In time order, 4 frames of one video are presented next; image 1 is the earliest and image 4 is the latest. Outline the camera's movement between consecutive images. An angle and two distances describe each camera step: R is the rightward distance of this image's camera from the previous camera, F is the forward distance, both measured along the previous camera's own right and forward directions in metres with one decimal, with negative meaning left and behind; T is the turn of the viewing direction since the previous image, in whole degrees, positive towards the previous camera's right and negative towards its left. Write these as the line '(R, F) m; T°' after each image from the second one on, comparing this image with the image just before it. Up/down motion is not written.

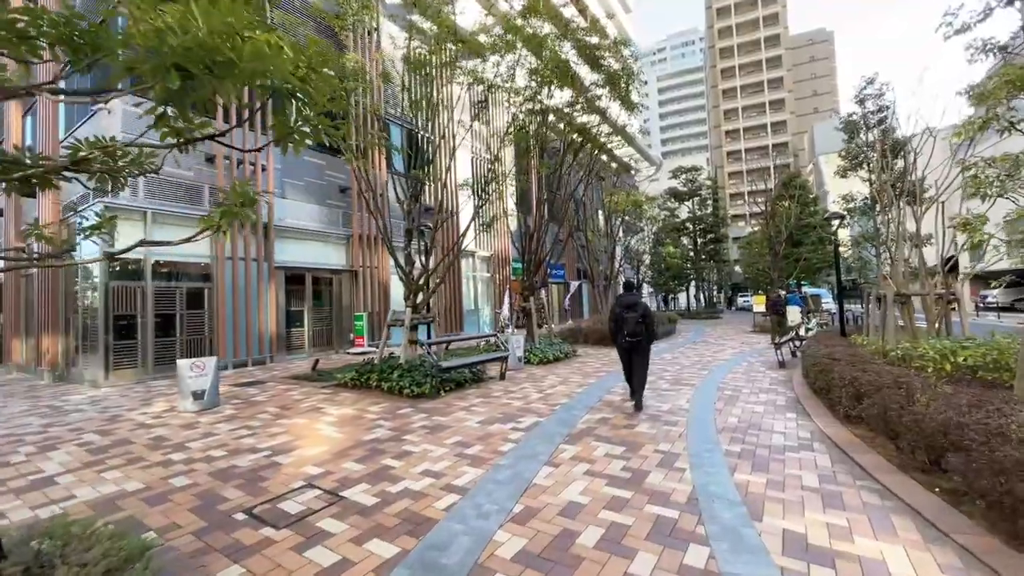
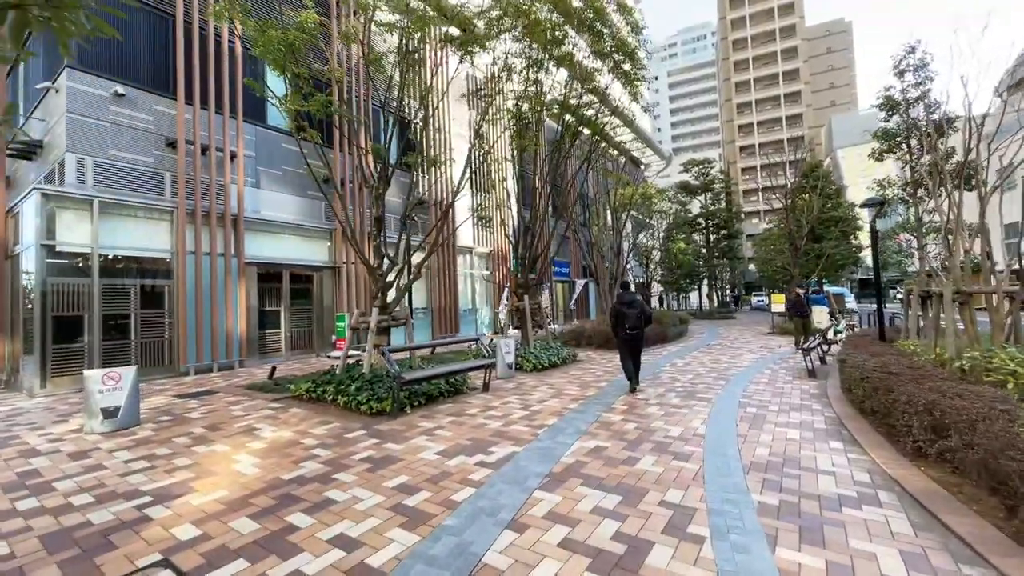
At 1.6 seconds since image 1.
(+0.4, +1.1) m; -1°
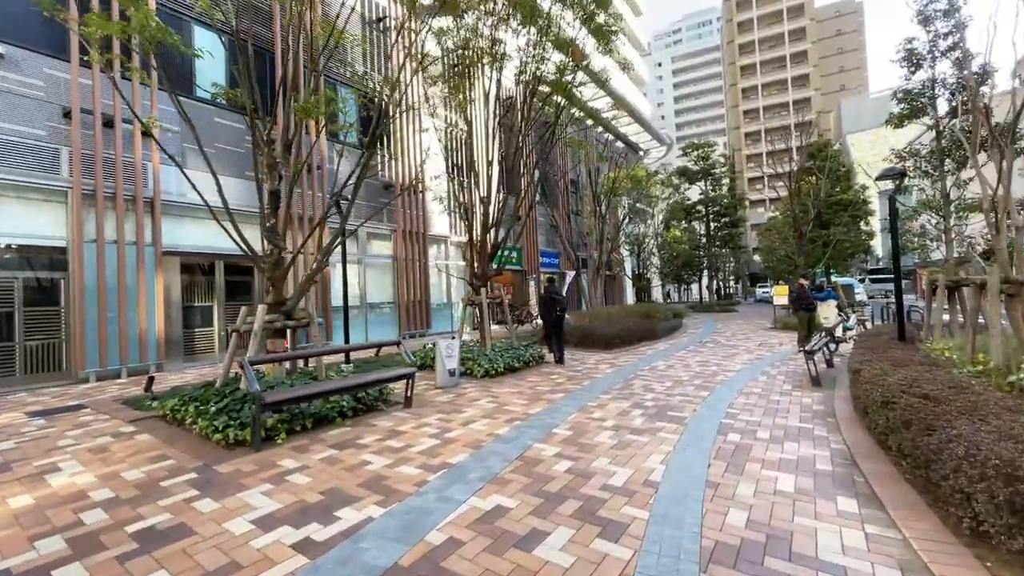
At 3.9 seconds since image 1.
(+1.0, +1.4) m; -1°
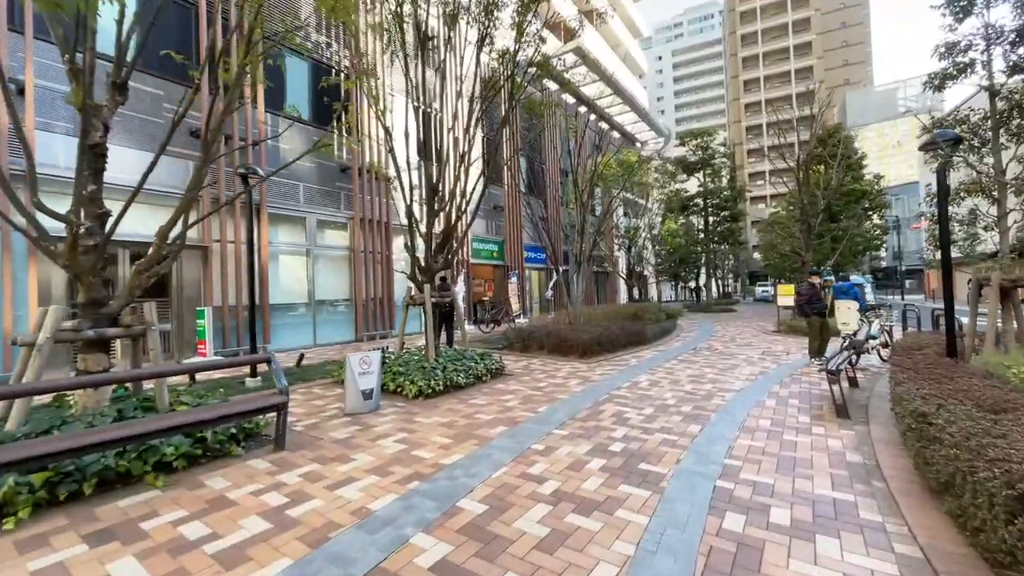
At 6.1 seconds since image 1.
(+0.8, +1.6) m; 0°
